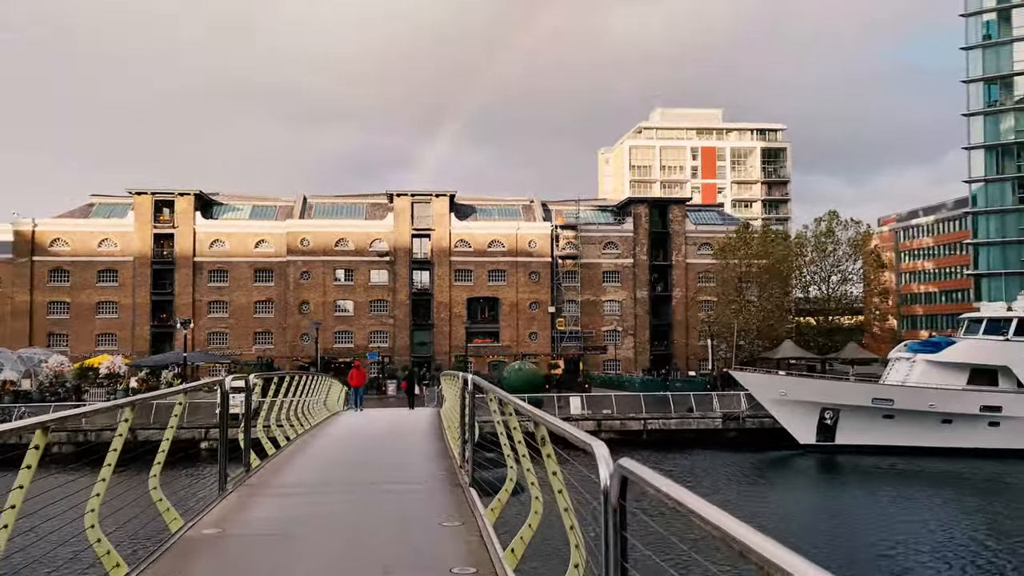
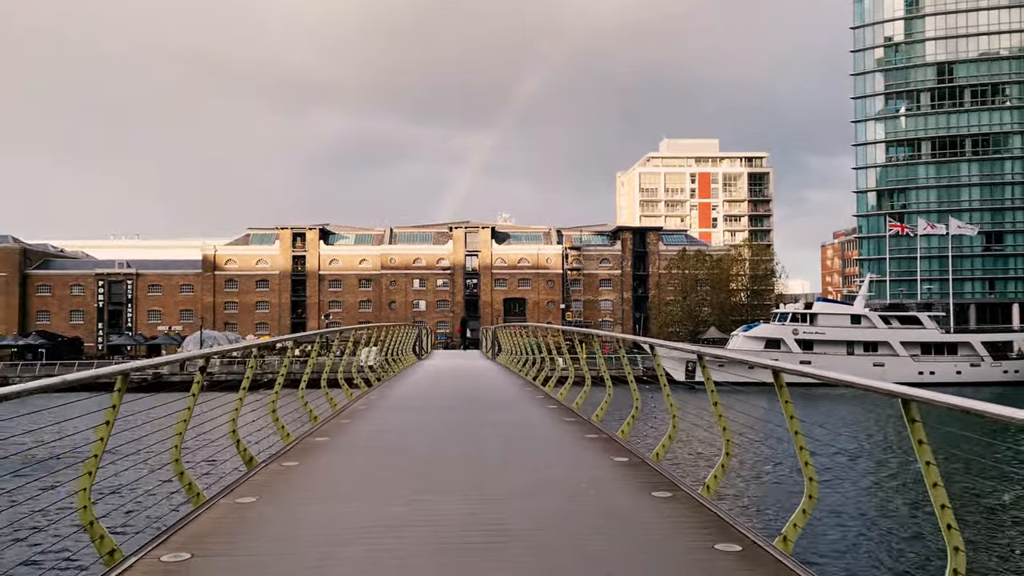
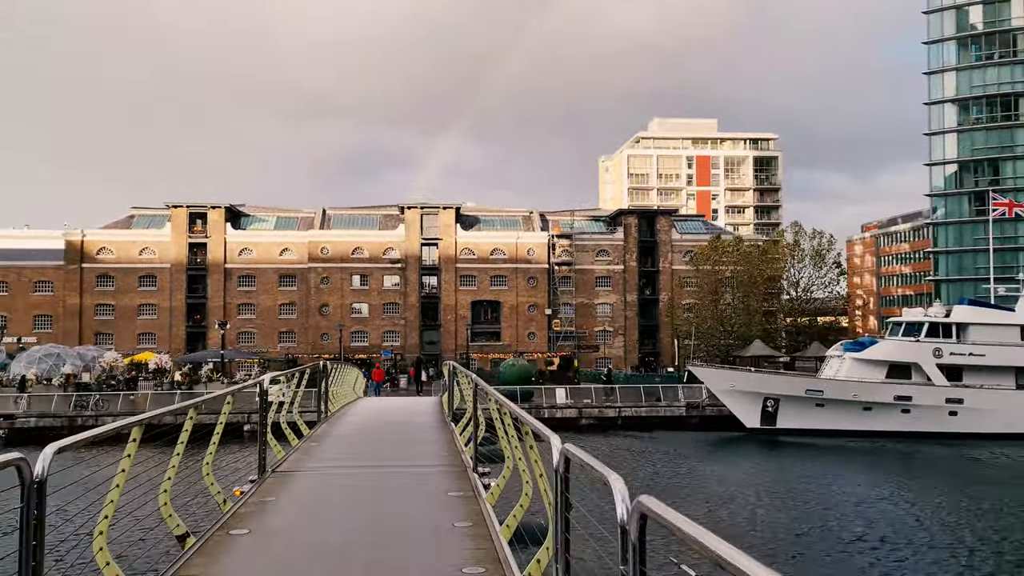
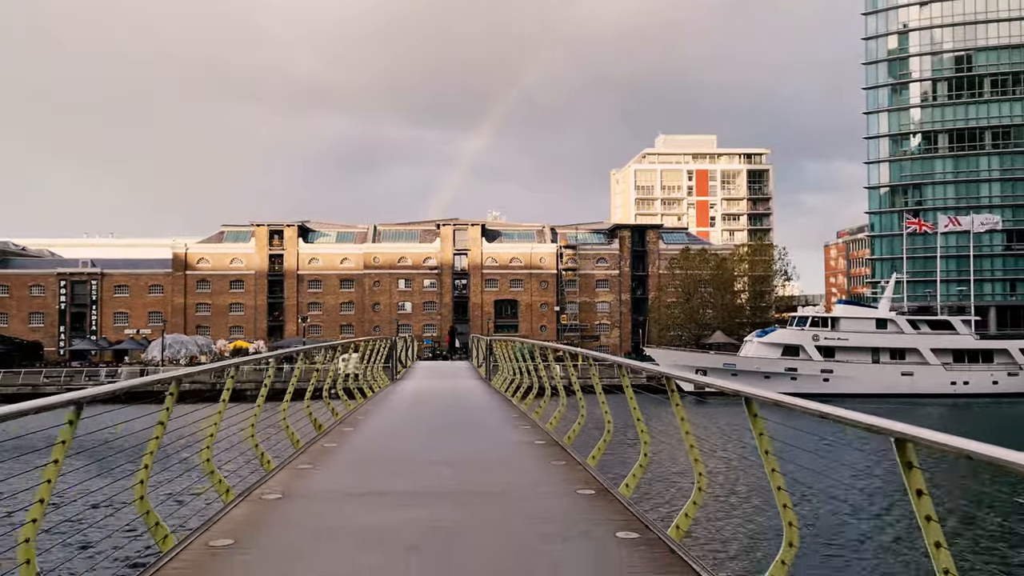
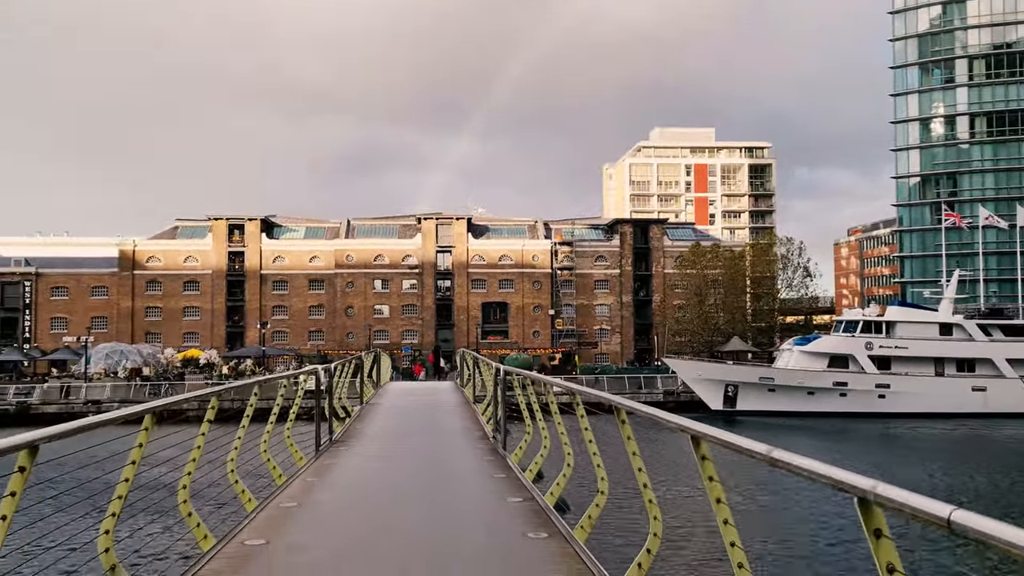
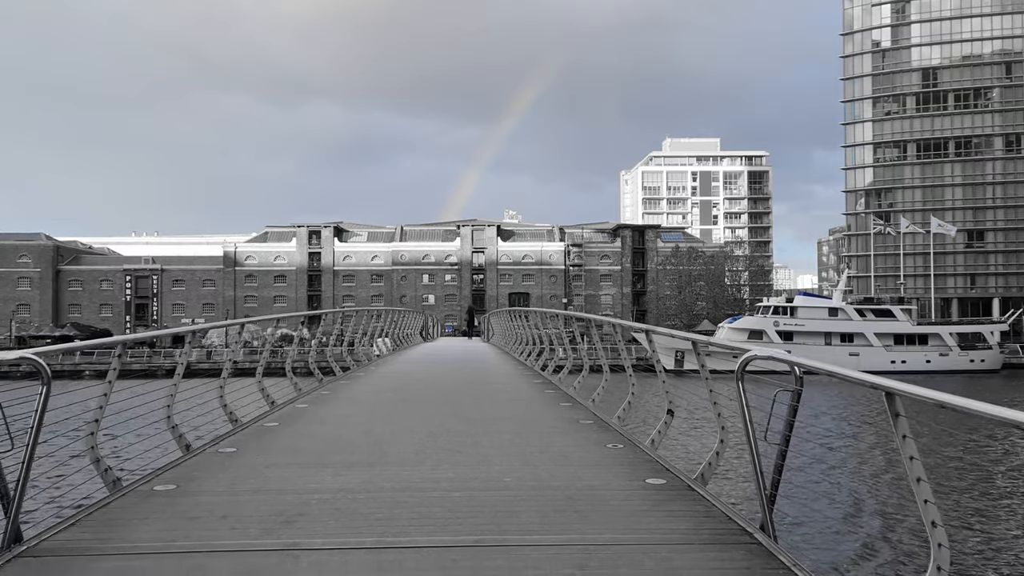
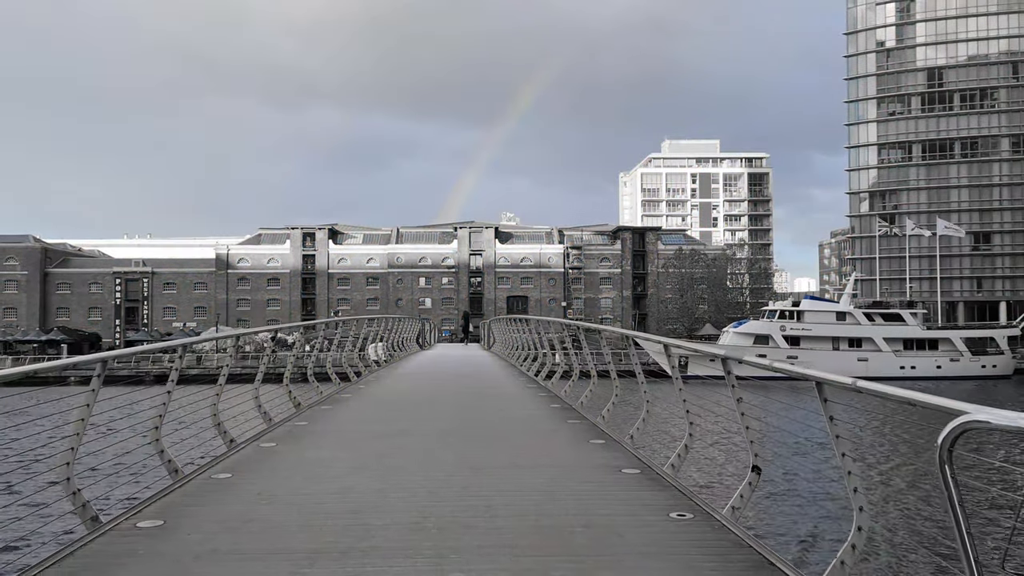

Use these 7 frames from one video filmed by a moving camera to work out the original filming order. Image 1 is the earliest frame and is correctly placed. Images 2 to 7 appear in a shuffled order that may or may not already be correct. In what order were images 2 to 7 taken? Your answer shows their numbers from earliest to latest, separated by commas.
3, 5, 4, 2, 7, 6
